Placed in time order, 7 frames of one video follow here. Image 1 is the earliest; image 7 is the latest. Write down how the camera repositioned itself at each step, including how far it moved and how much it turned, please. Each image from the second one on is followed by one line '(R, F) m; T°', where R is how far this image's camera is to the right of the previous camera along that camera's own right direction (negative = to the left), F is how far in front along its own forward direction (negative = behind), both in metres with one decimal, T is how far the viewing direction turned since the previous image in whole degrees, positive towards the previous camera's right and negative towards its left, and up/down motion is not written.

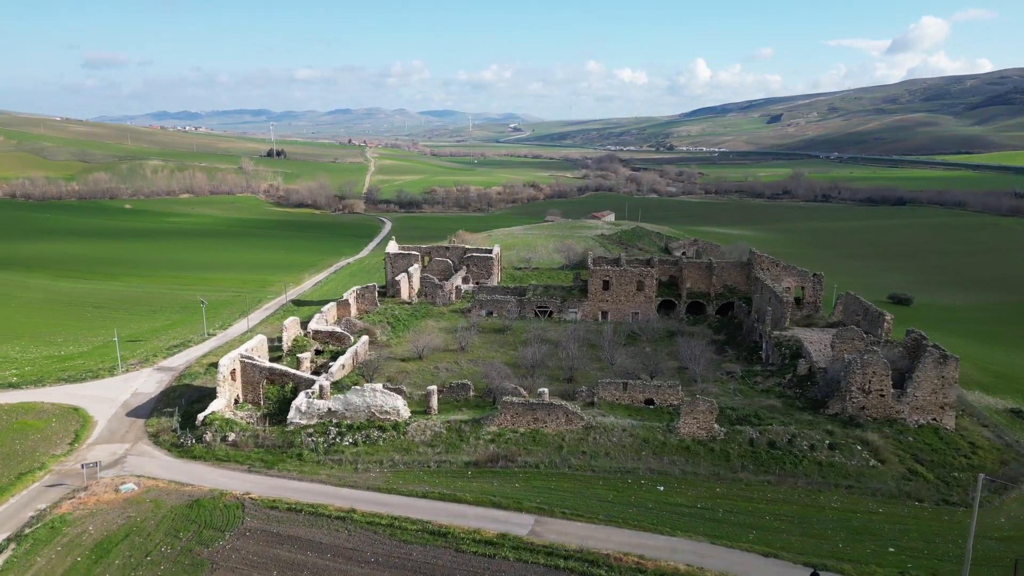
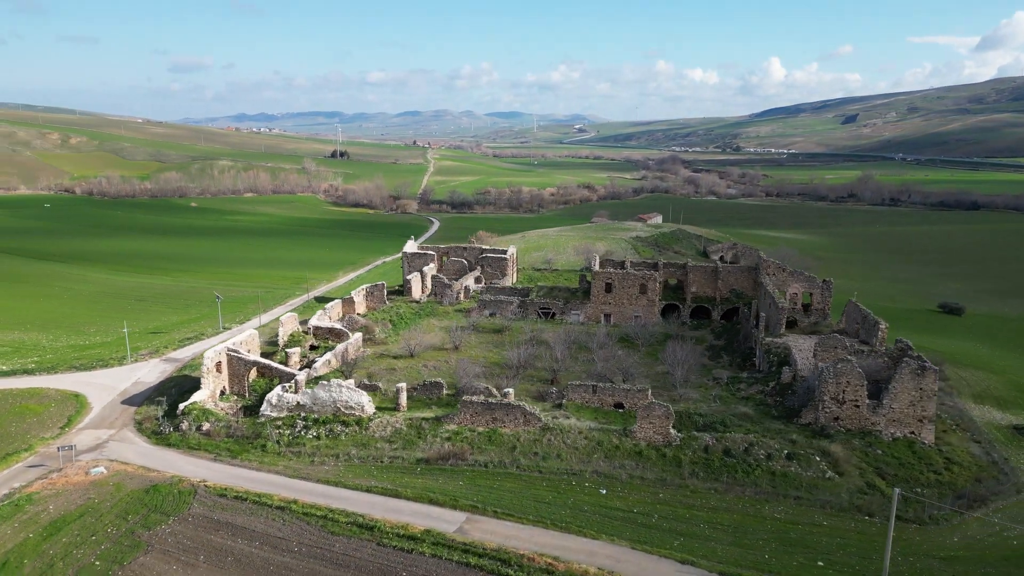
(+2.8, 0.0) m; -5°
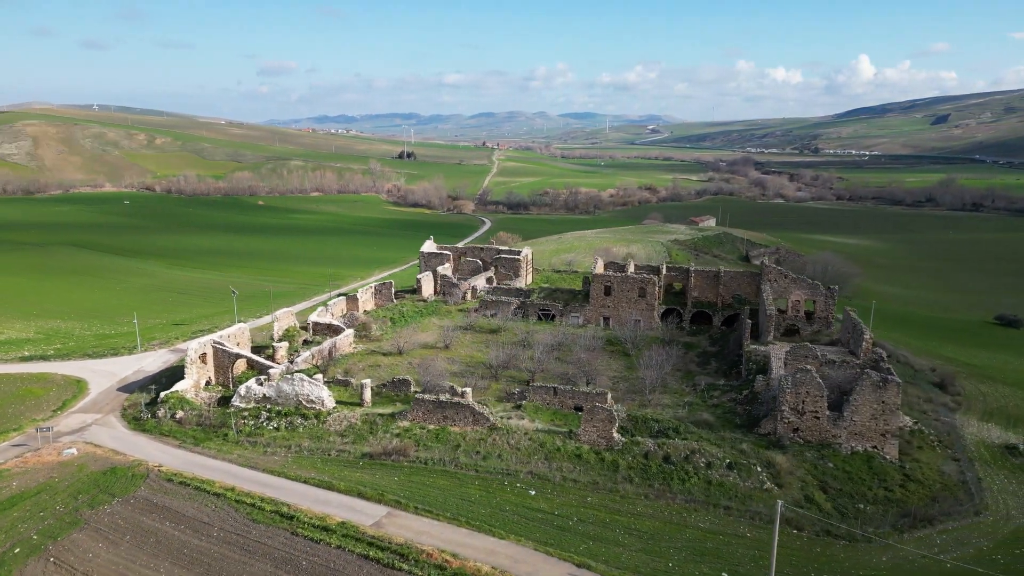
(+3.3, 0.0) m; -5°
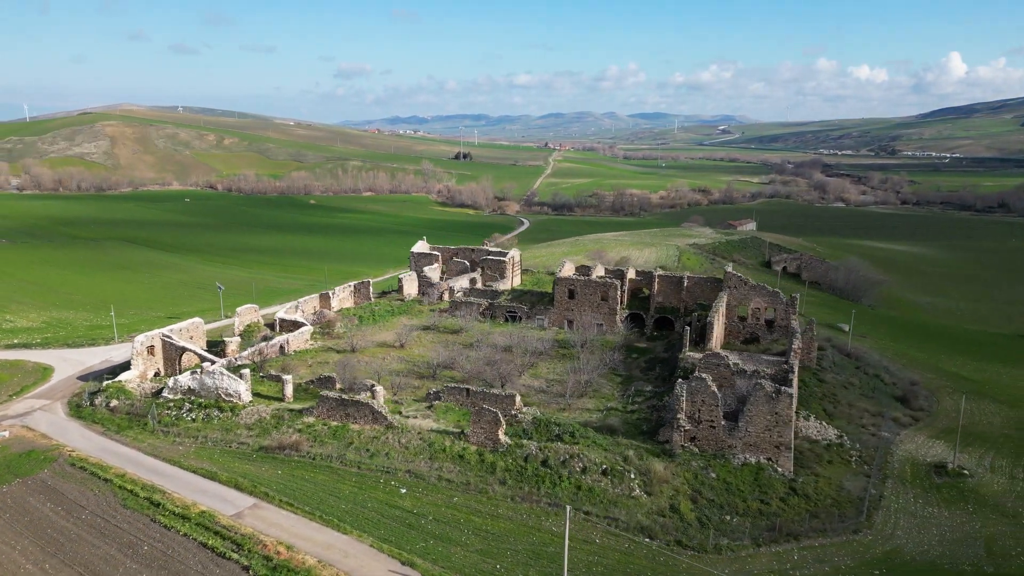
(+4.6, -0.1) m; -5°
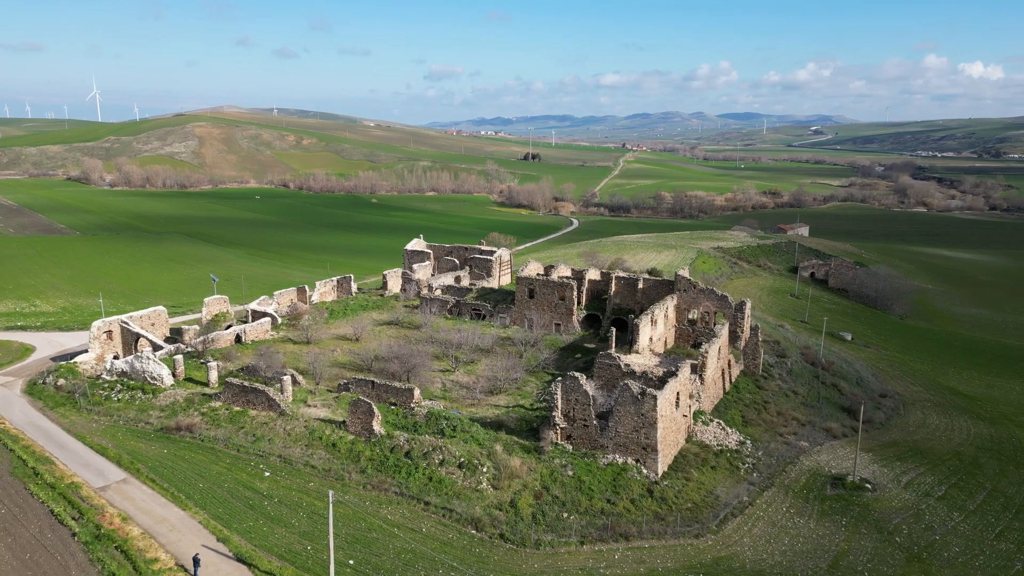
(+5.5, -0.1) m; -6°
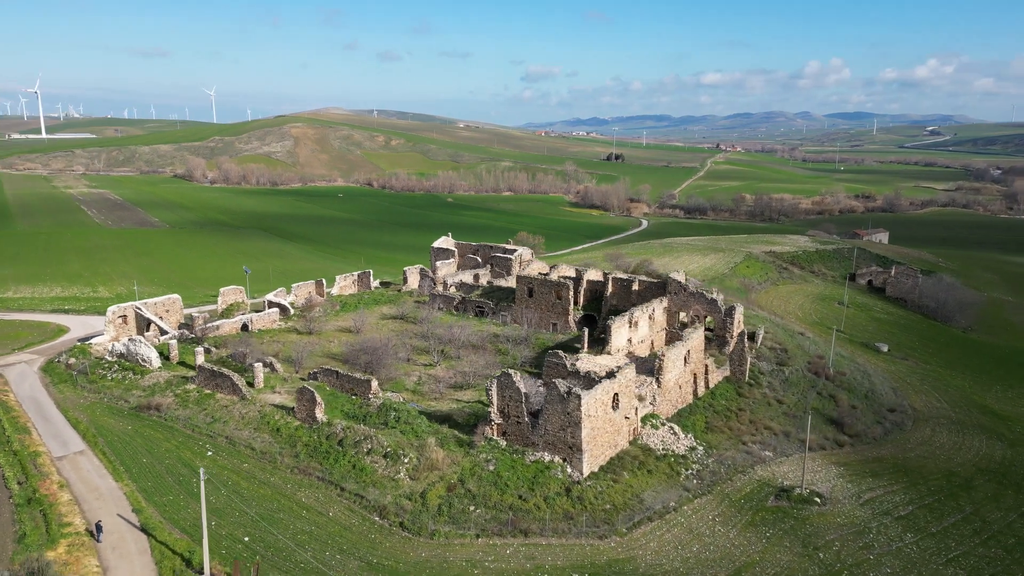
(+4.2, 0.0) m; -7°
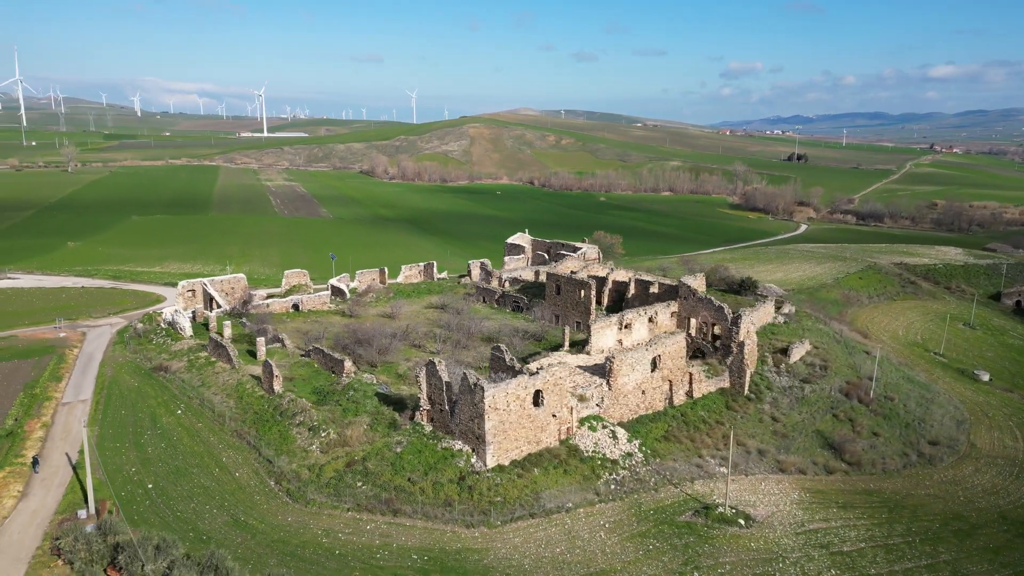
(+6.9, +0.4) m; -14°
